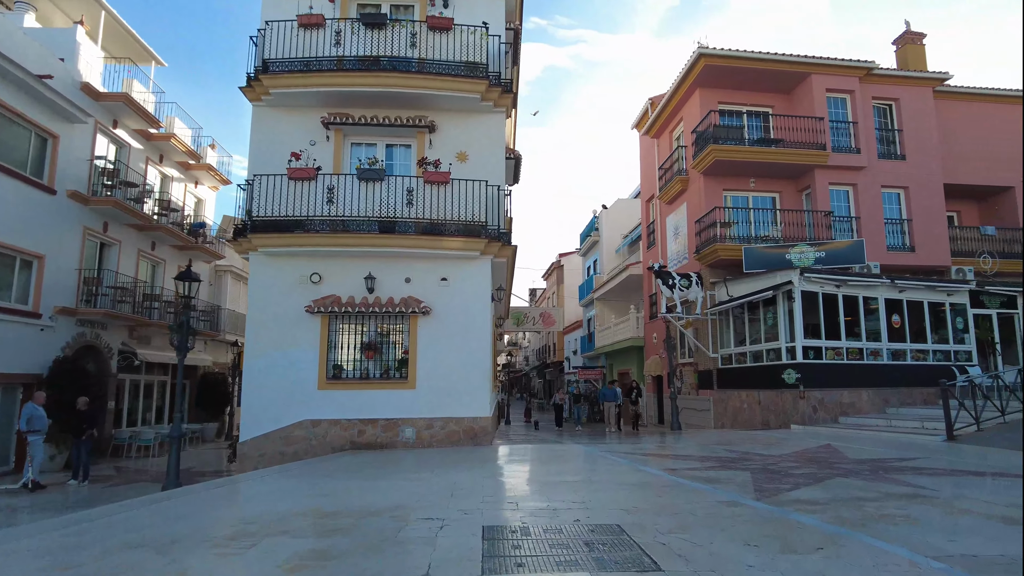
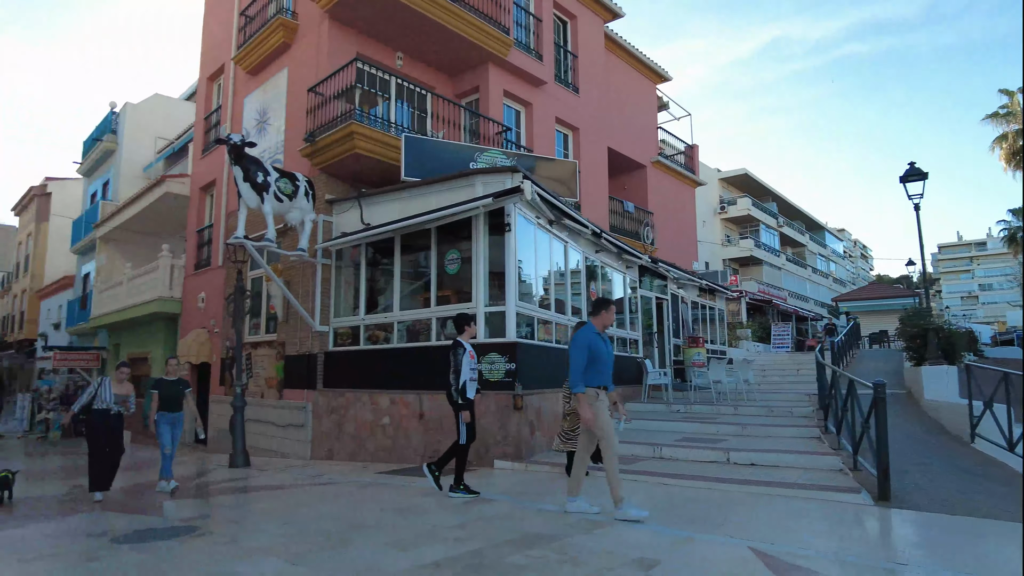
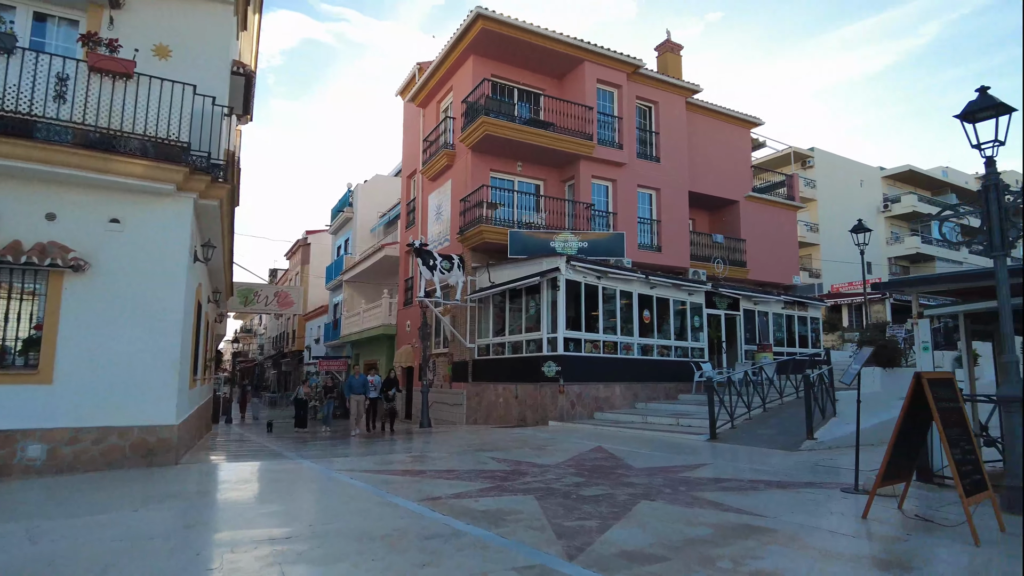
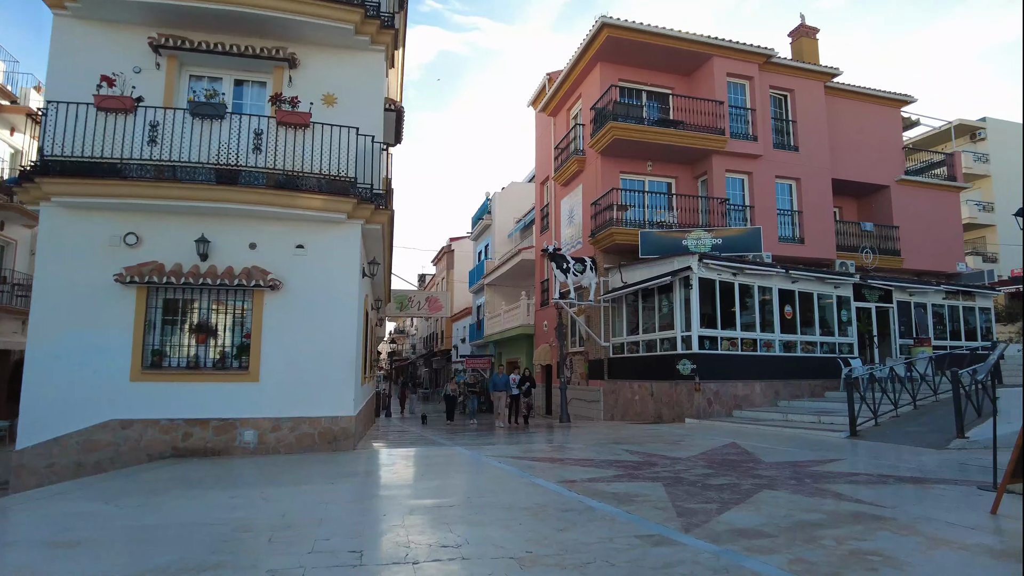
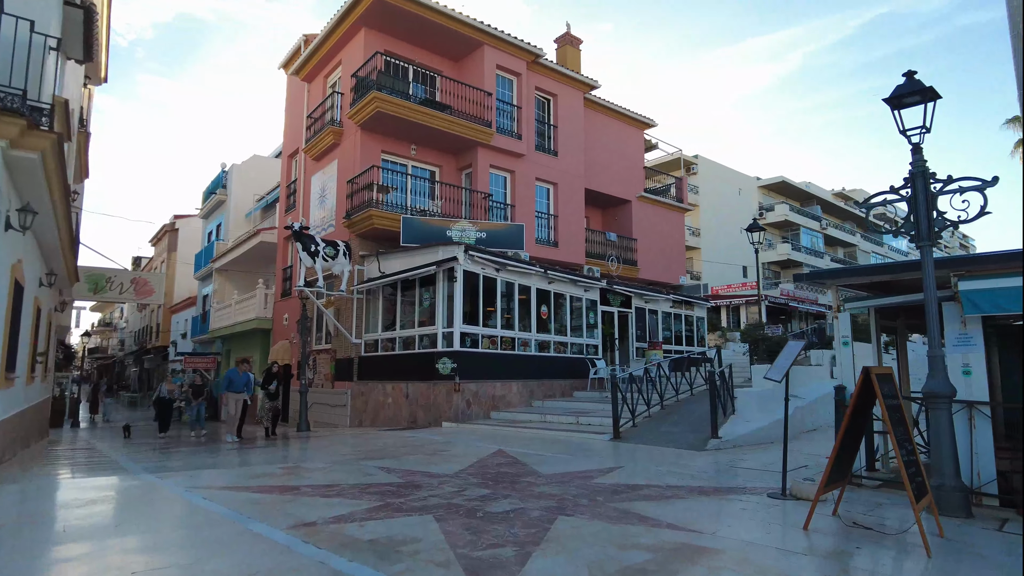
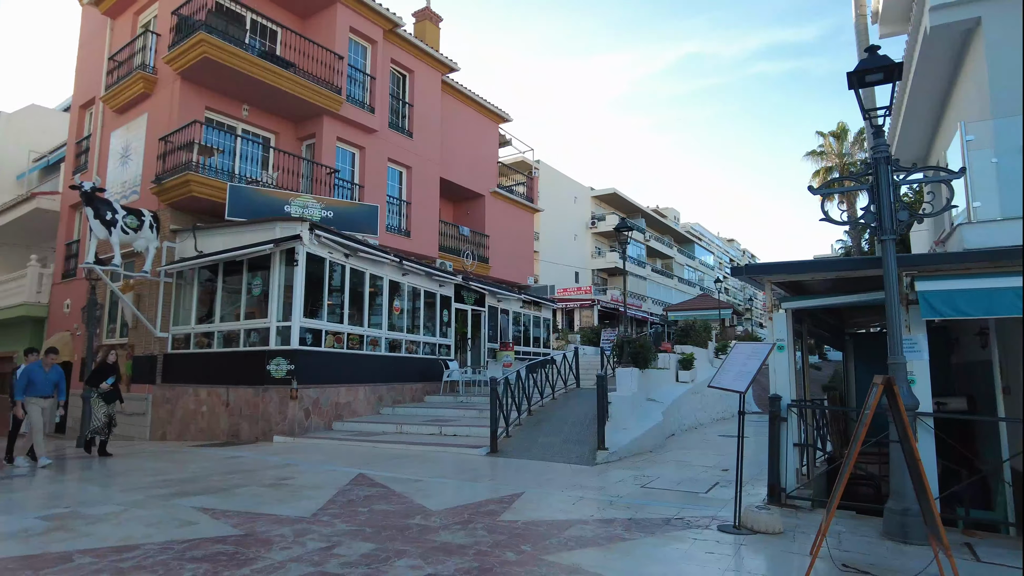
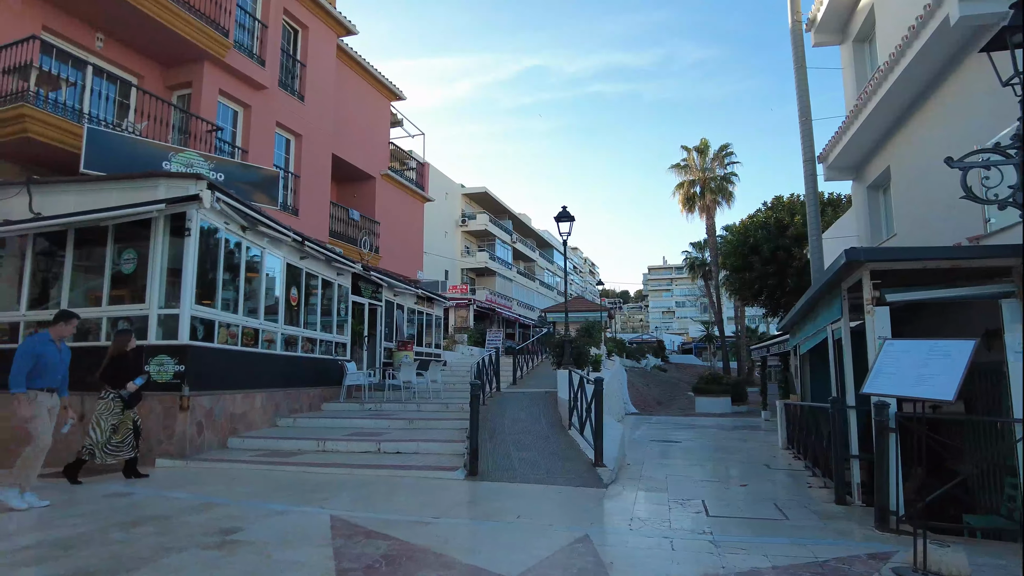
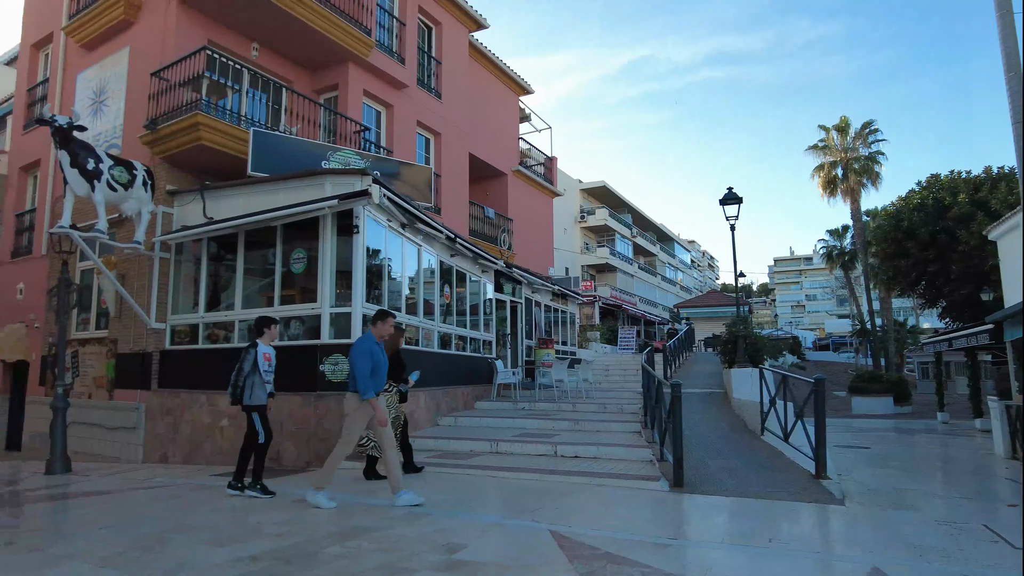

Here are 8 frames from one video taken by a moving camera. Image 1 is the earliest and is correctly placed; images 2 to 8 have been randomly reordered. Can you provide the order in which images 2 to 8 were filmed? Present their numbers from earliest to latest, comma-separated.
4, 3, 5, 6, 7, 8, 2
